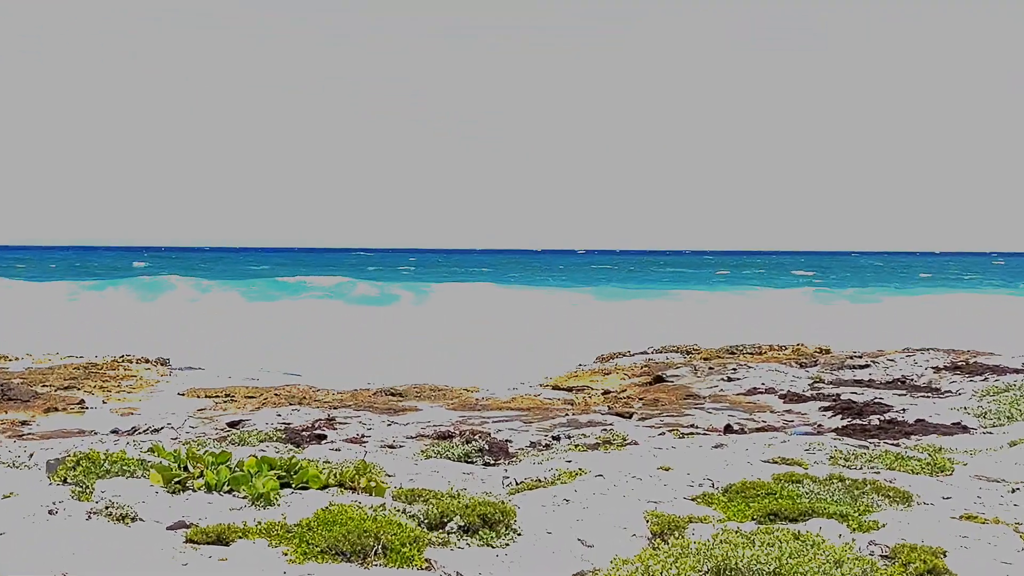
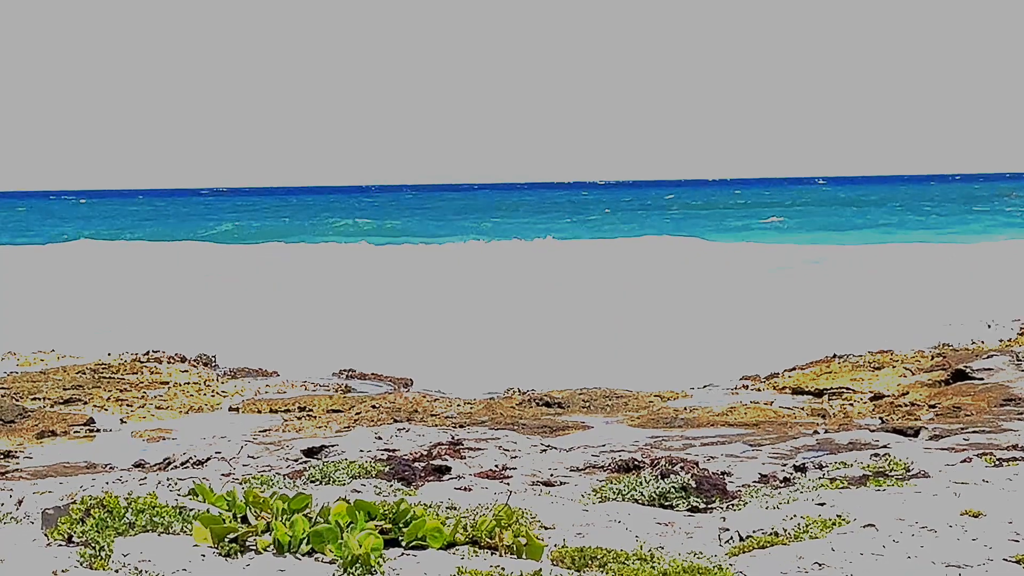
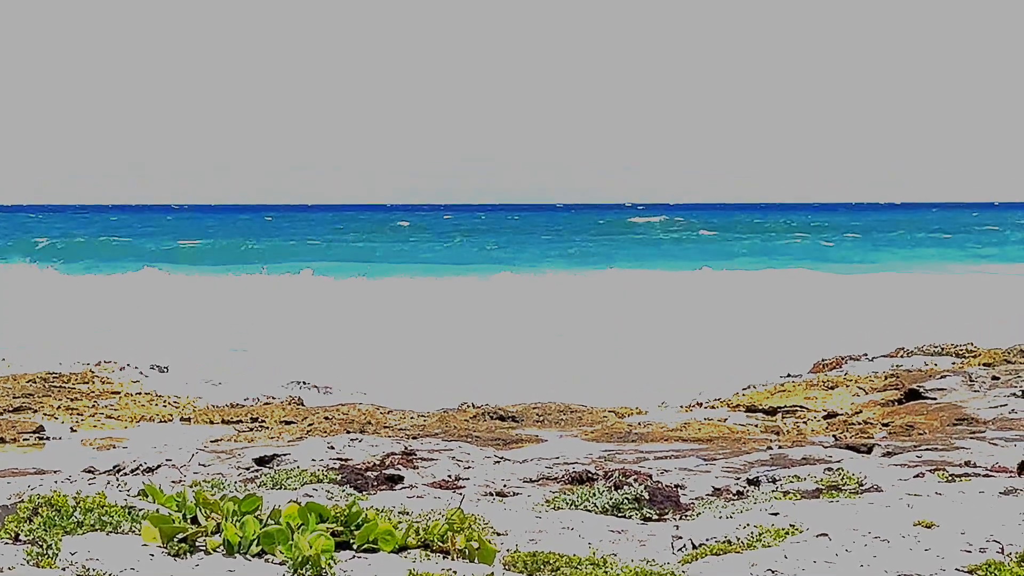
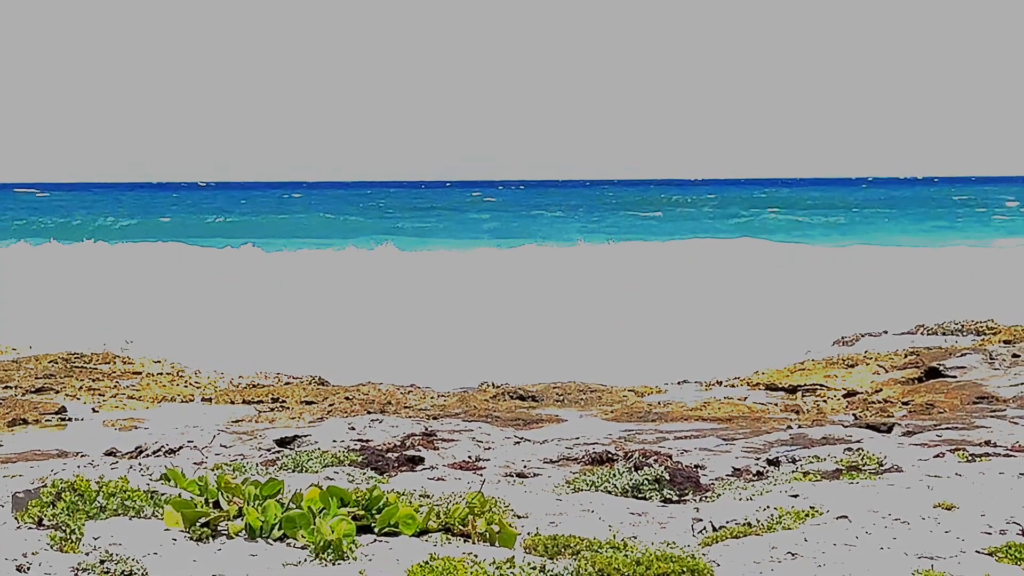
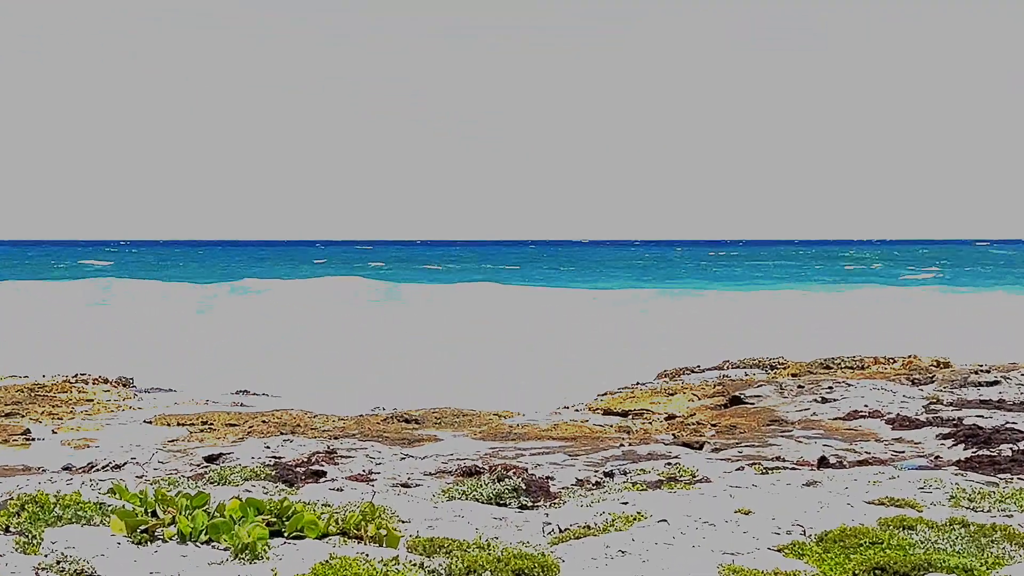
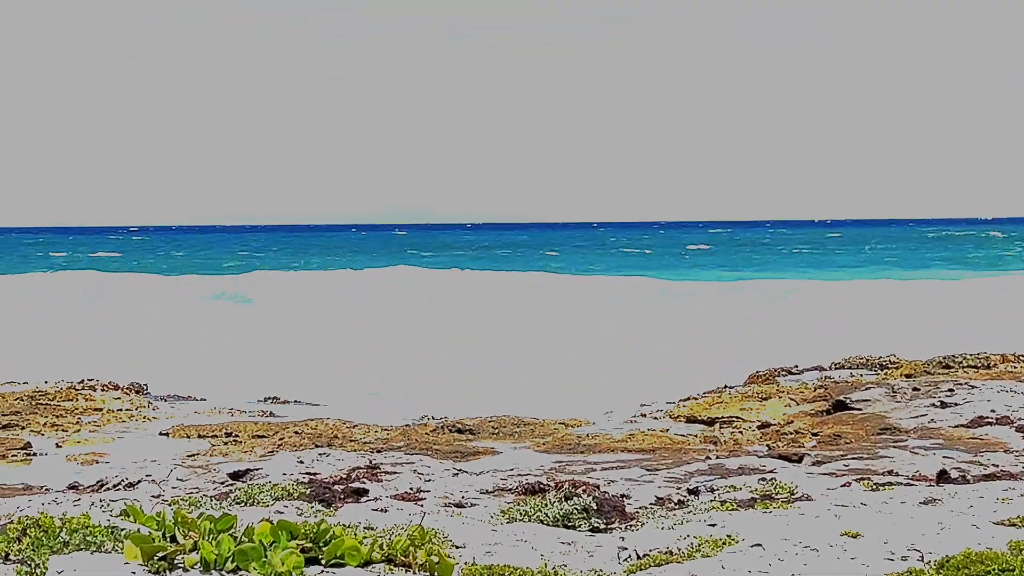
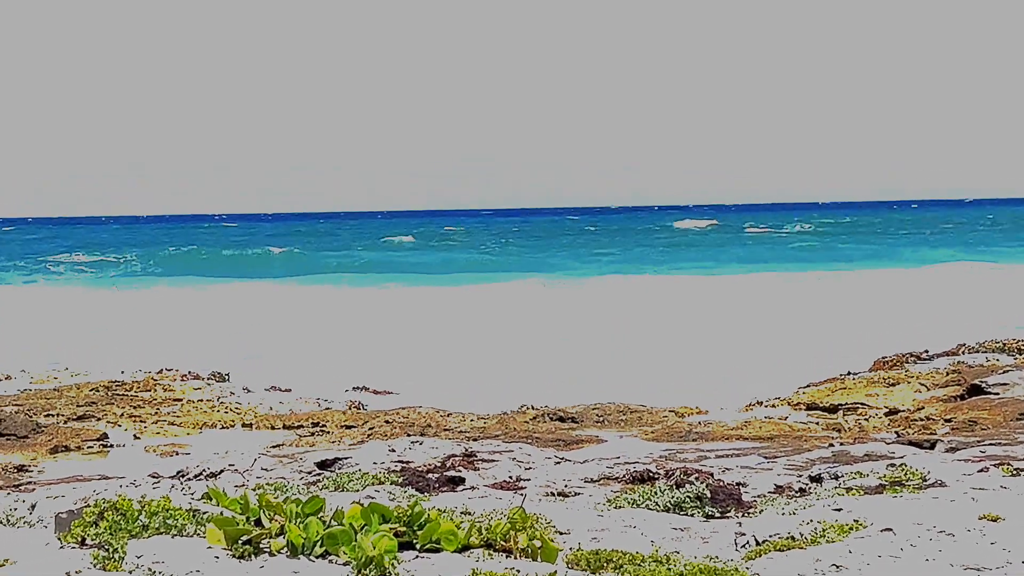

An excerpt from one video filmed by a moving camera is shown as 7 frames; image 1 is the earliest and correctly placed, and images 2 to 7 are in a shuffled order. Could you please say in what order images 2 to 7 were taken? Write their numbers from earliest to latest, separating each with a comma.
5, 6, 2, 4, 3, 7
